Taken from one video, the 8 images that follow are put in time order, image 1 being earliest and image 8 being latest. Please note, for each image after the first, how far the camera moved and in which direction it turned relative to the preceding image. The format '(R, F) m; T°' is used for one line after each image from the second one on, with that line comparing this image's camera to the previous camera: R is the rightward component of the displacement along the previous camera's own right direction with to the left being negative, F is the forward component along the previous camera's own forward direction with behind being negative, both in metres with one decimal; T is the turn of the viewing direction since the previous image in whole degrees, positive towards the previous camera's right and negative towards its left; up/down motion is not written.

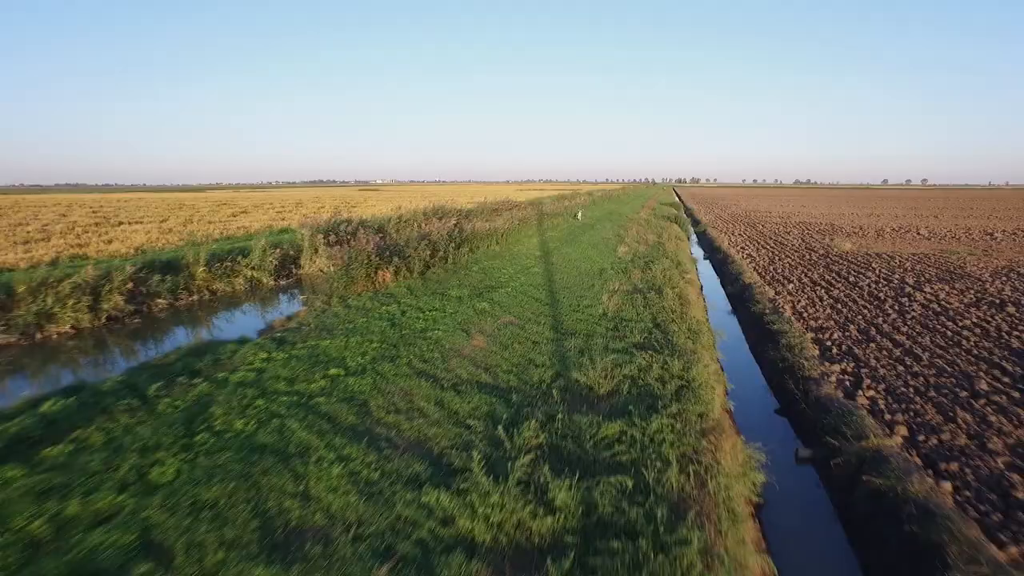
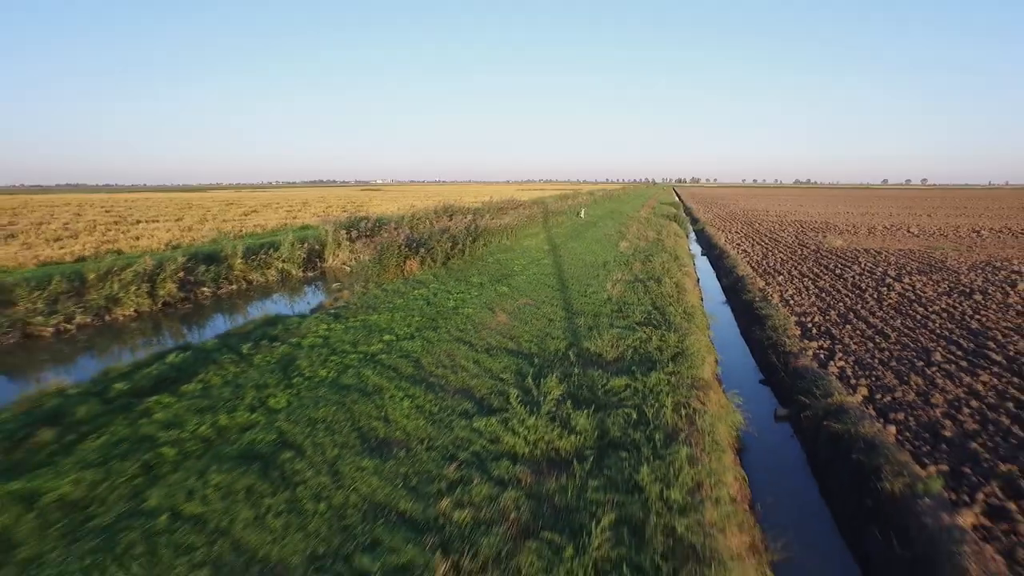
(-0.3, -1.4) m; 0°
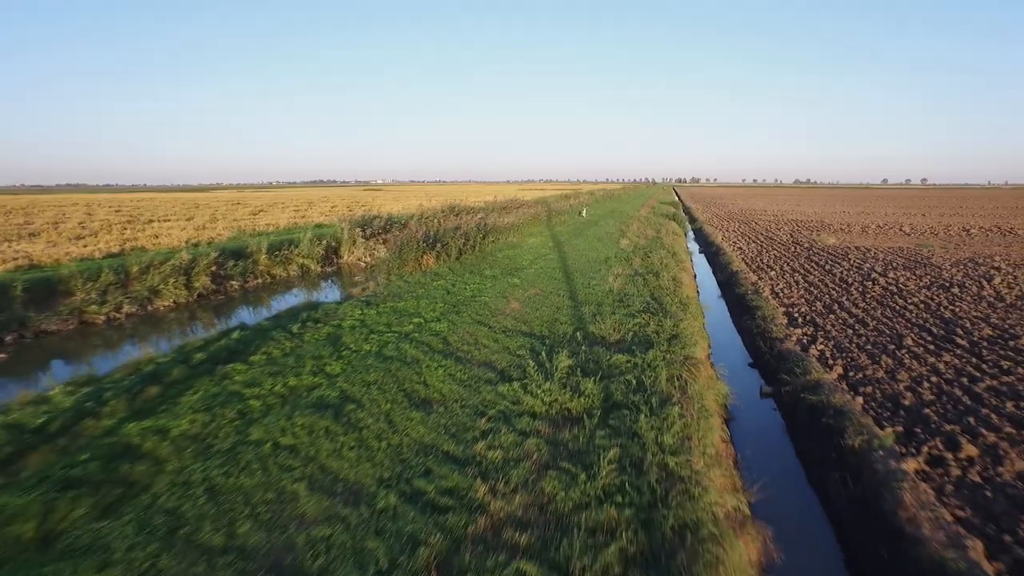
(-0.2, -1.1) m; 0°
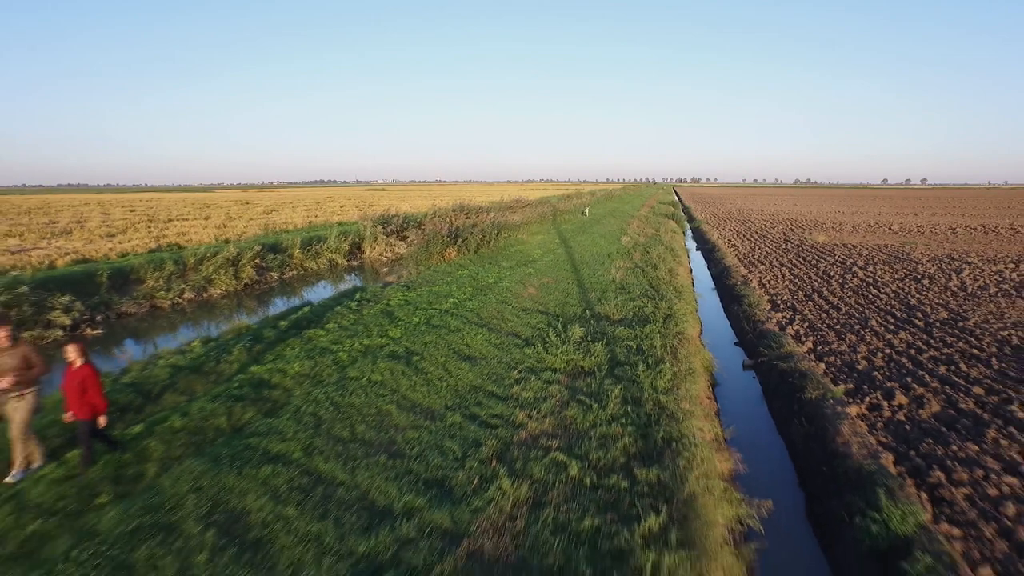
(-0.3, -1.7) m; 0°
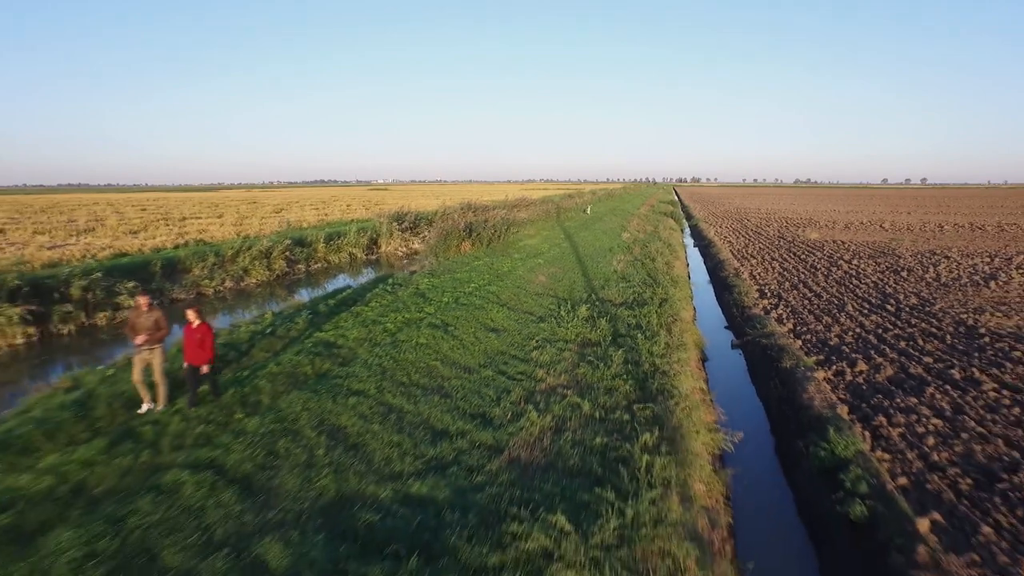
(-0.3, -1.4) m; 0°
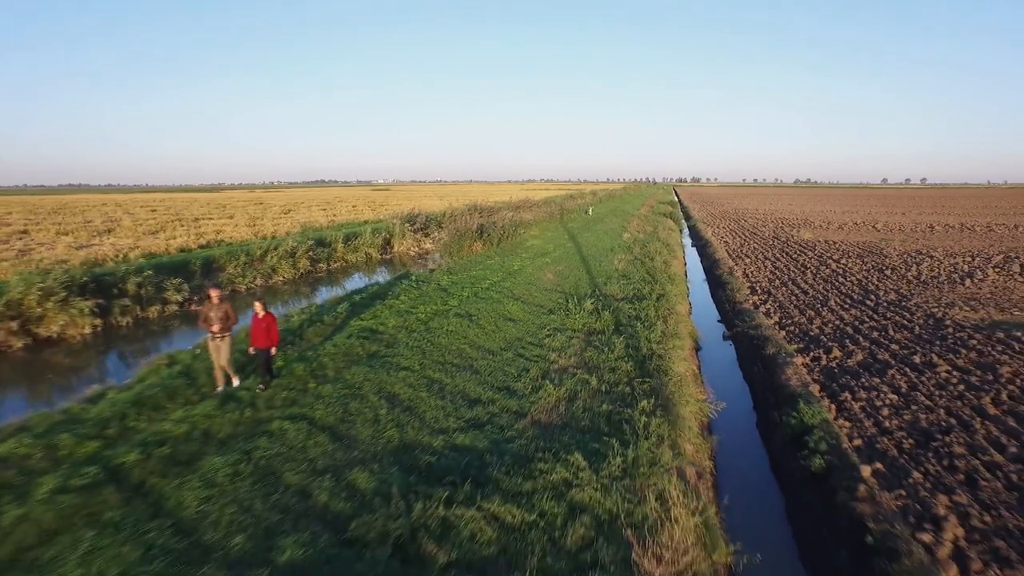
(-0.2, -1.3) m; 0°
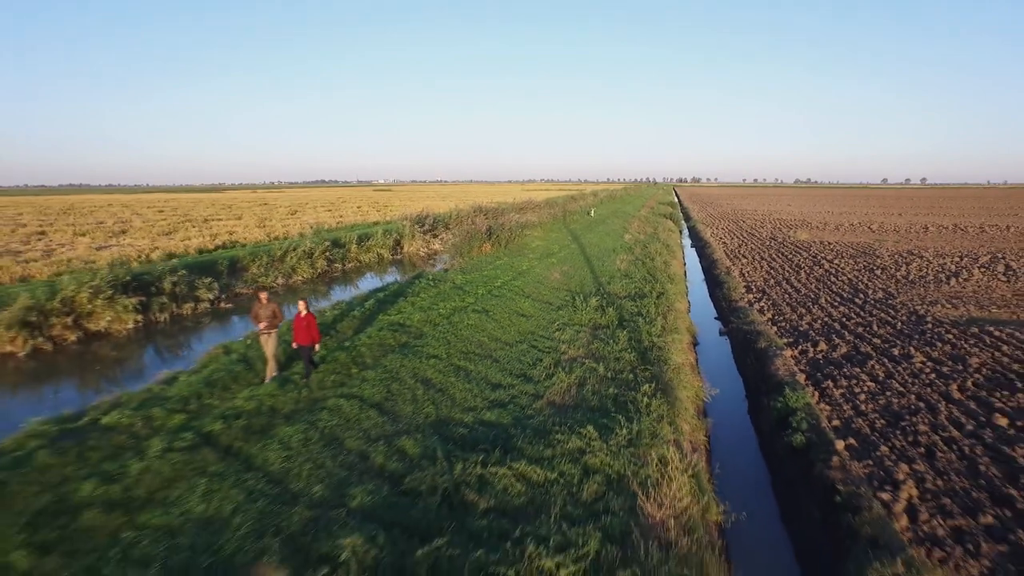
(-0.2, -0.9) m; 0°
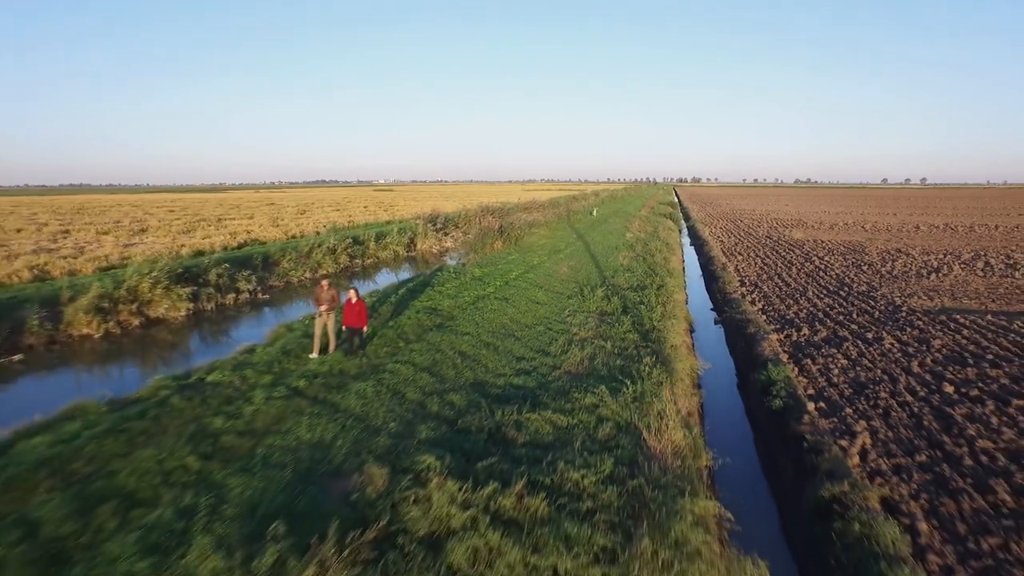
(-0.3, -1.4) m; 0°
